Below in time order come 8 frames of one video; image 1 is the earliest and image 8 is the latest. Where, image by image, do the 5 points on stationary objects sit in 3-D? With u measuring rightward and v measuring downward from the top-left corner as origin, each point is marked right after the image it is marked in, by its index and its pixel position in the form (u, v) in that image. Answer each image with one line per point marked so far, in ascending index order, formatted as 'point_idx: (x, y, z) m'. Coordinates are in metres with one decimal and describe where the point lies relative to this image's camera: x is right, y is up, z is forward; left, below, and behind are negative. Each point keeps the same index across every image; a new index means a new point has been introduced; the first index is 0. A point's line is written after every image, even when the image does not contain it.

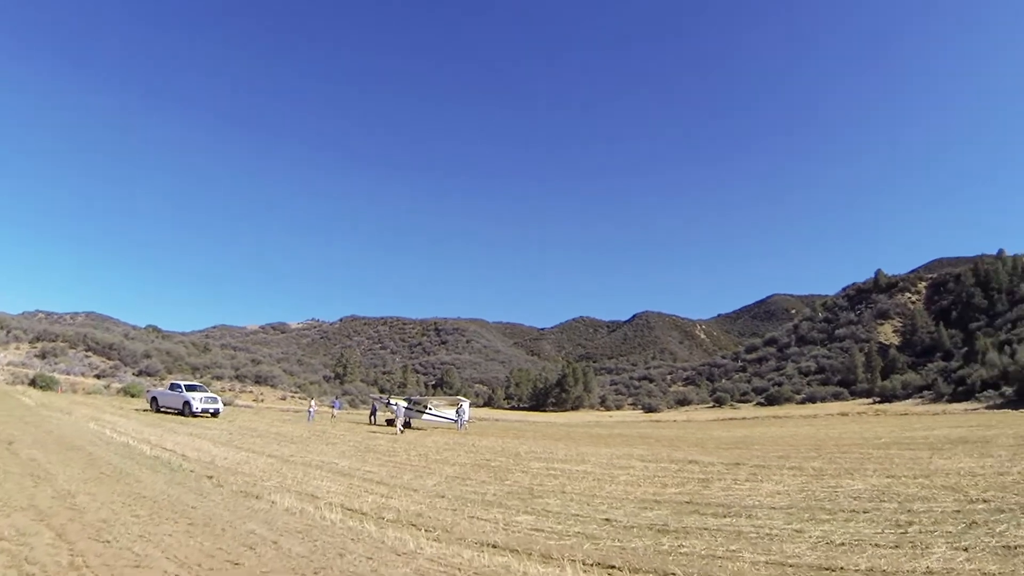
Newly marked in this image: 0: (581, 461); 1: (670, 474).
0: (+1.7, -4.4, +17.6) m
1: (+3.1, -3.7, +13.6) m
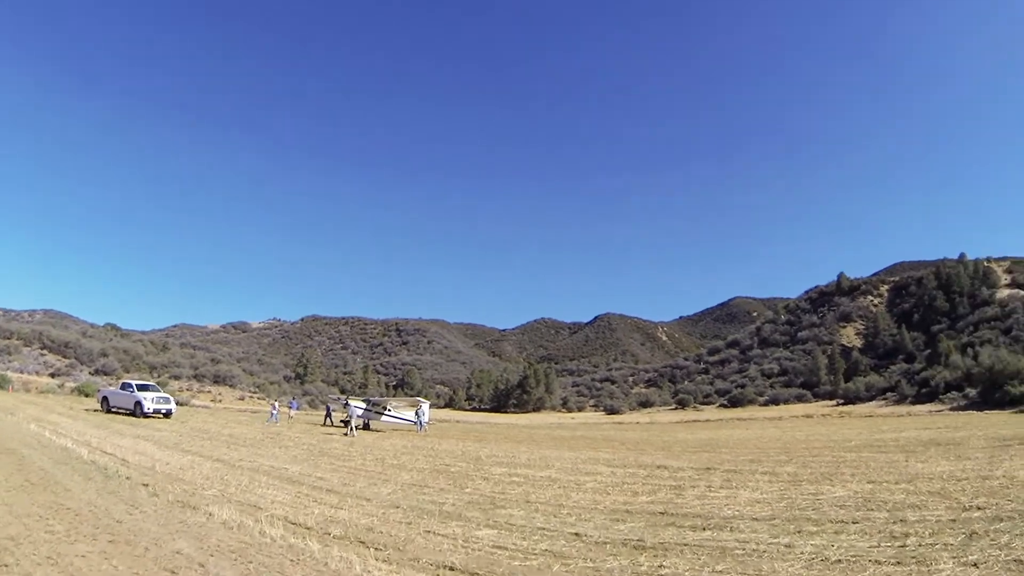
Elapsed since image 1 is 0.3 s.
0: (+0.8, -4.3, +16.8) m
1: (+2.4, -3.6, +12.9) m
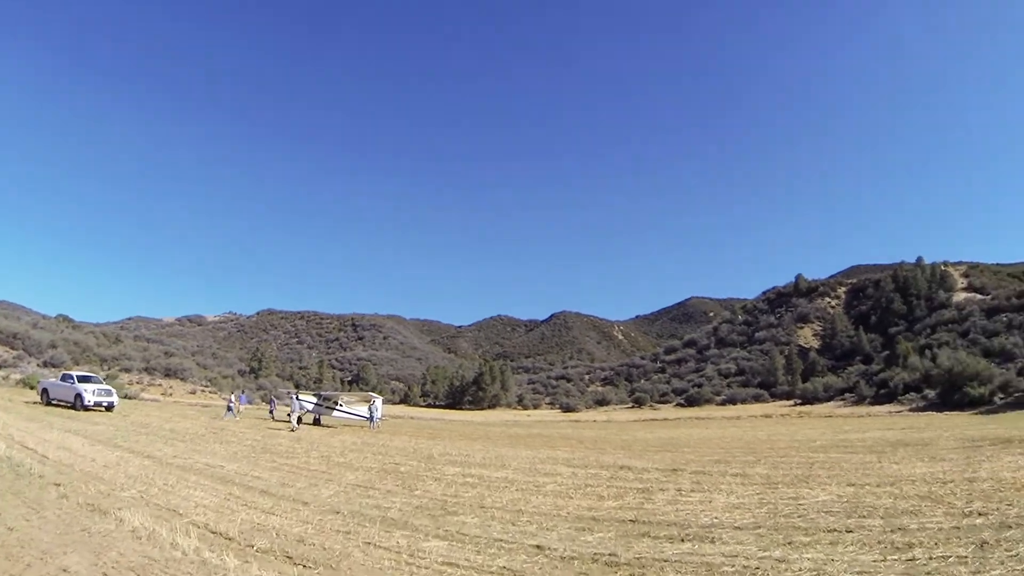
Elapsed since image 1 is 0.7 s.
0: (-0.3, -4.1, +15.7) m
1: (+1.6, -3.4, +12.0) m
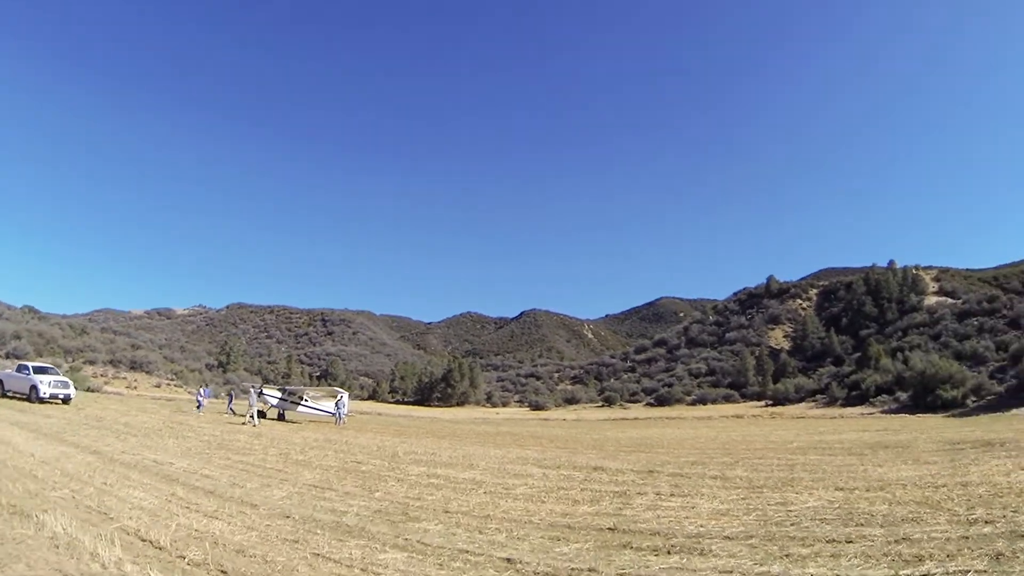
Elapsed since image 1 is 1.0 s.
0: (-1.0, -3.9, +14.9) m
1: (+1.1, -3.2, +11.3) m
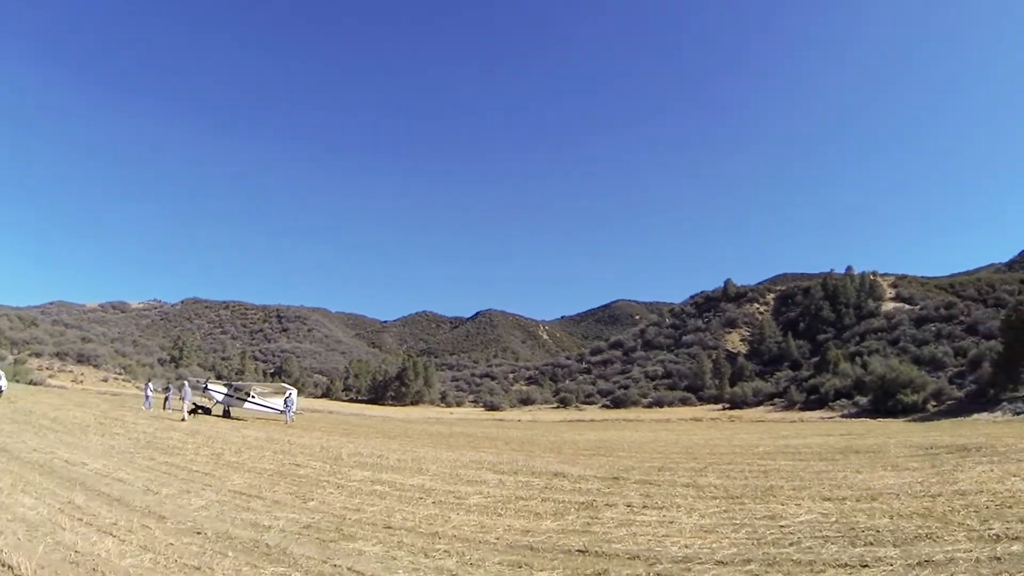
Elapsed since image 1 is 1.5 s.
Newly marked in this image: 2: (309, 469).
0: (-1.9, -3.6, +13.7) m
1: (+0.4, -3.0, +10.1) m
2: (-4.0, -3.6, +13.6) m
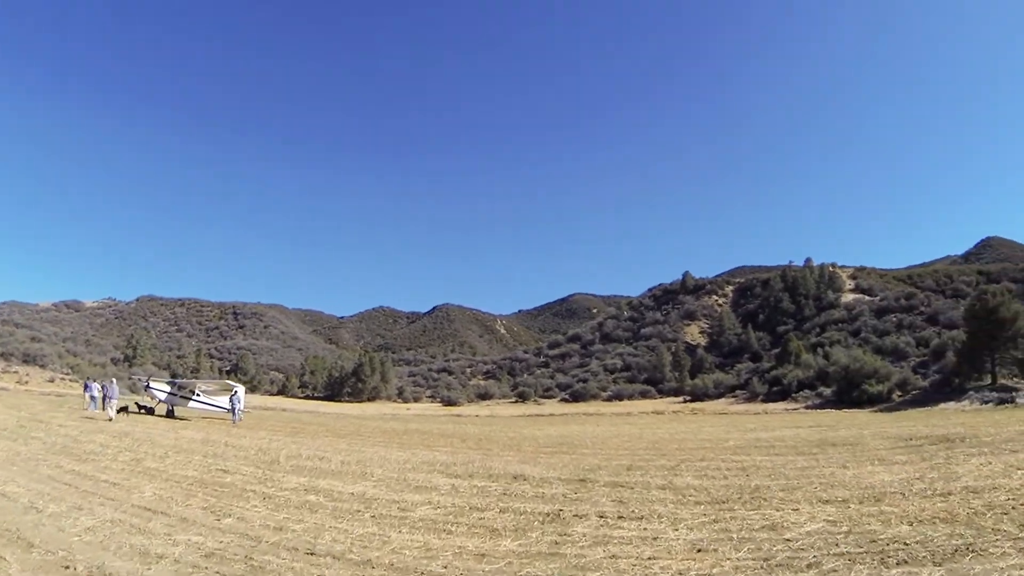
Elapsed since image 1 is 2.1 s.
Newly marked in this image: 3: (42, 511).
0: (-2.7, -3.3, +12.2) m
1: (-0.2, -2.7, +8.8) m
2: (-4.8, -3.3, +12.0) m
3: (-6.0, -2.9, +8.8) m
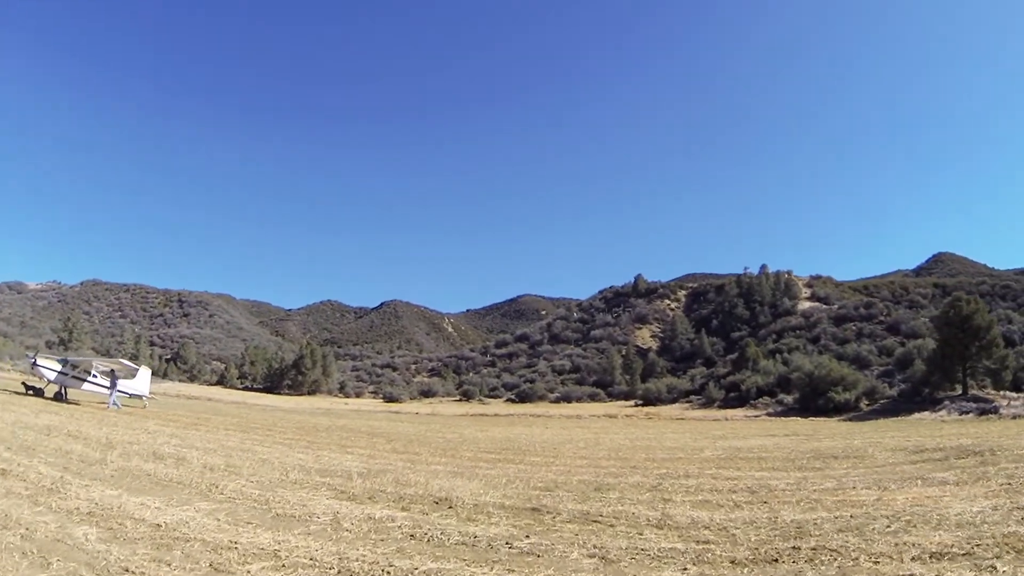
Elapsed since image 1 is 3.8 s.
0: (-3.6, -2.4, +8.3) m
1: (-0.9, -2.0, +5.0) m
2: (-5.7, -2.3, +7.9) m
3: (-6.7, -1.8, +4.6) m
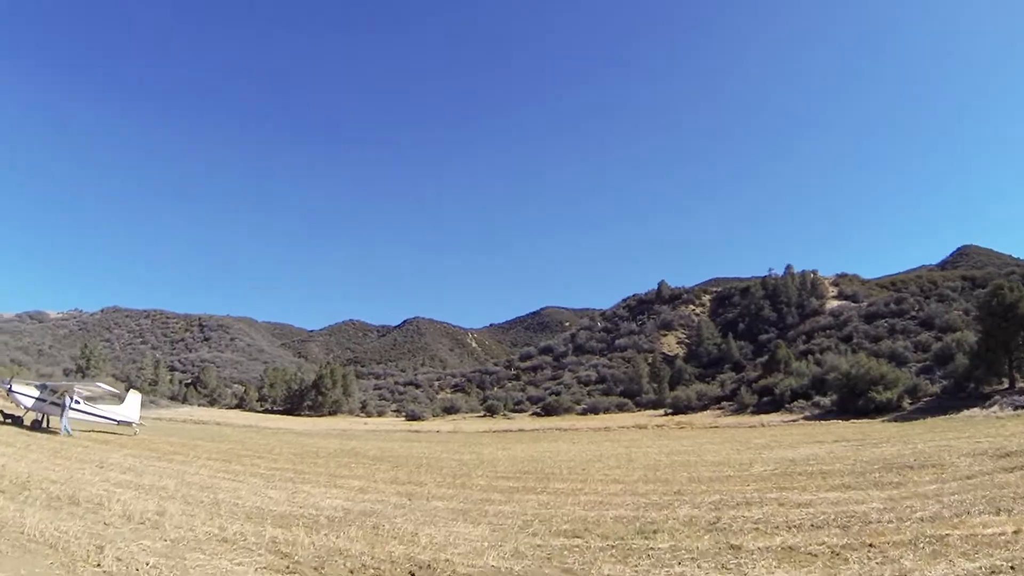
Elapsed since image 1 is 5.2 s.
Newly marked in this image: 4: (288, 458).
0: (-3.5, -2.3, +5.9) m
1: (-0.9, -1.7, +2.6) m
2: (-5.6, -2.3, +5.6) m
3: (-6.7, -1.8, +2.4) m
4: (-6.5, -4.8, +19.1) m
